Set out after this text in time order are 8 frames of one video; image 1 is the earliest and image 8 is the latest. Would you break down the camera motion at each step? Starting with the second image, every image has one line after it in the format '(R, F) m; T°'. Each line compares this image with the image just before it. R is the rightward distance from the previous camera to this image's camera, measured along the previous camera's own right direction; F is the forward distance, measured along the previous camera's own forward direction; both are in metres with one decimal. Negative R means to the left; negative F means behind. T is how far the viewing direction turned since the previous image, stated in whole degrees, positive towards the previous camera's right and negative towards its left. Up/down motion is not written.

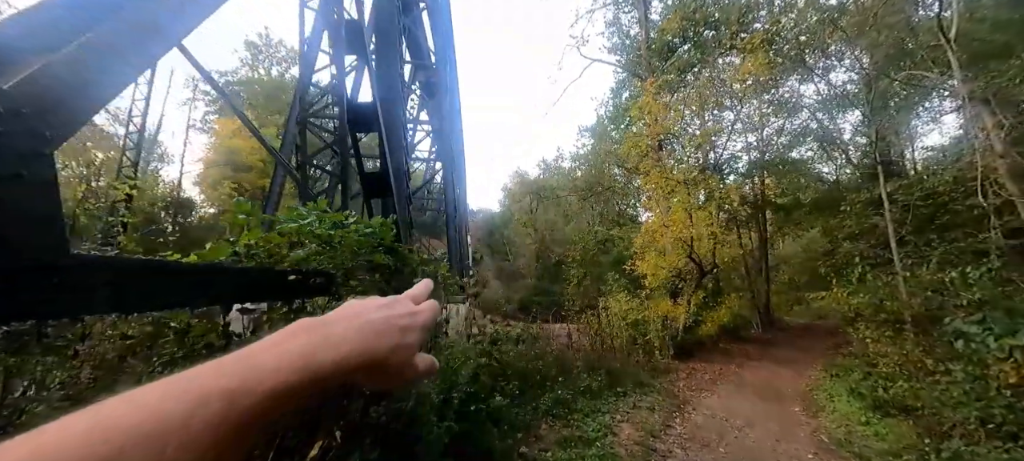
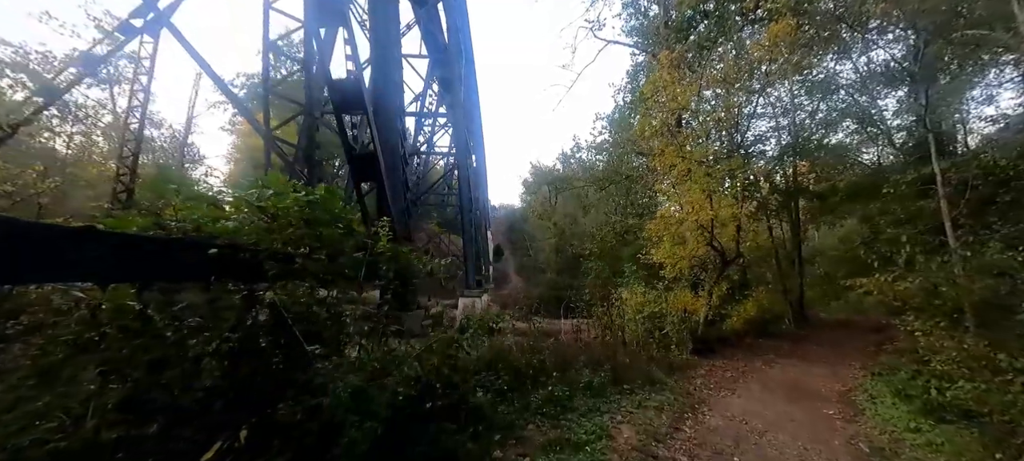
(+0.3, +0.4) m; -3°
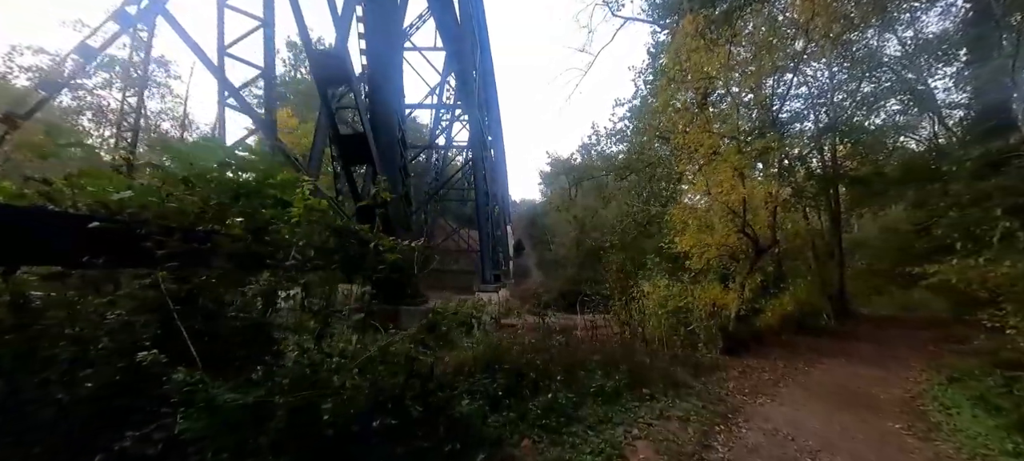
(+0.2, +0.5) m; -3°
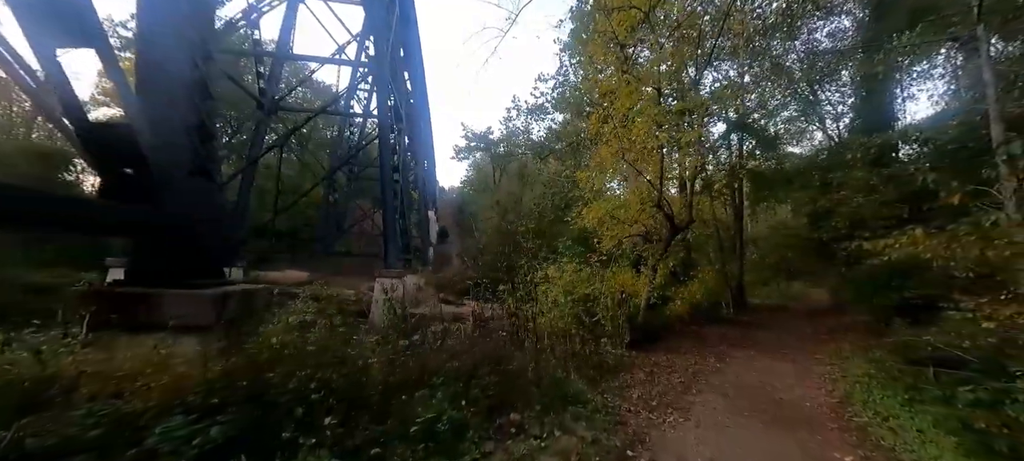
(+0.8, +1.4) m; +10°
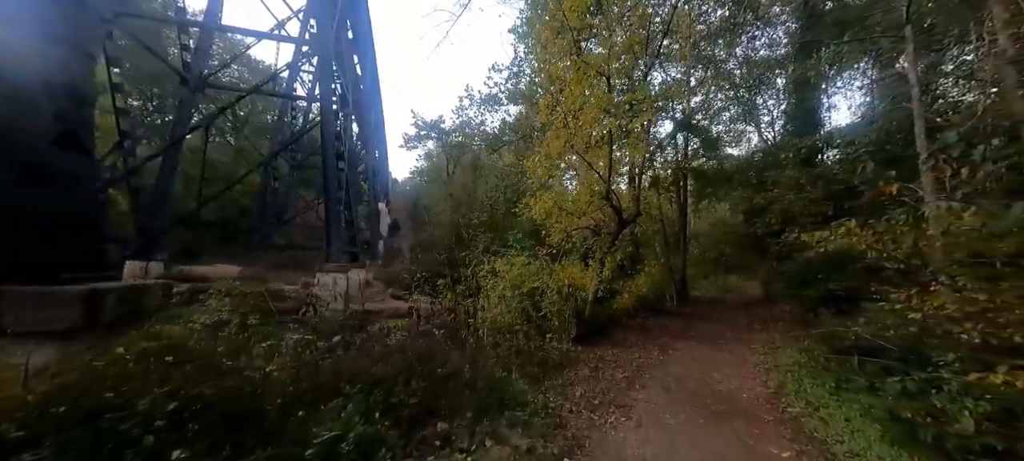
(+0.2, +0.3) m; +7°
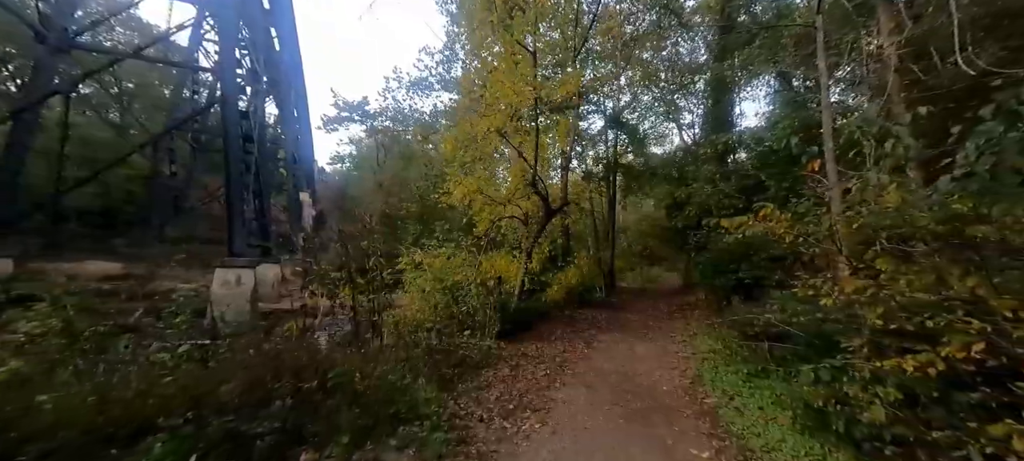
(+0.2, +0.4) m; +9°
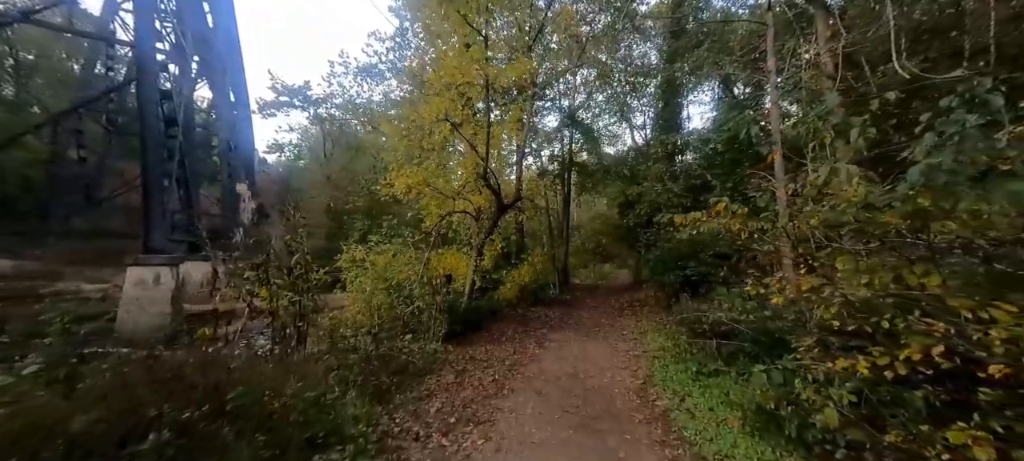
(+0.1, +0.3) m; +6°
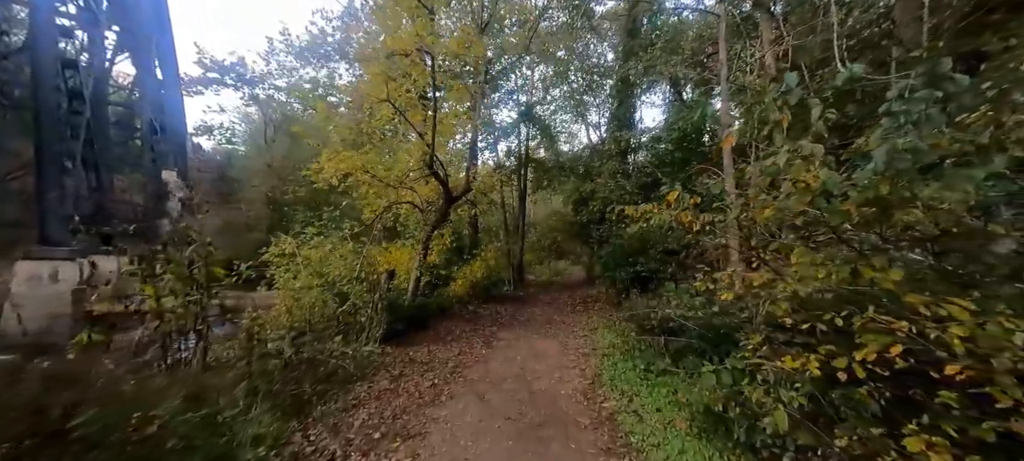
(+0.1, +0.2) m; +6°
